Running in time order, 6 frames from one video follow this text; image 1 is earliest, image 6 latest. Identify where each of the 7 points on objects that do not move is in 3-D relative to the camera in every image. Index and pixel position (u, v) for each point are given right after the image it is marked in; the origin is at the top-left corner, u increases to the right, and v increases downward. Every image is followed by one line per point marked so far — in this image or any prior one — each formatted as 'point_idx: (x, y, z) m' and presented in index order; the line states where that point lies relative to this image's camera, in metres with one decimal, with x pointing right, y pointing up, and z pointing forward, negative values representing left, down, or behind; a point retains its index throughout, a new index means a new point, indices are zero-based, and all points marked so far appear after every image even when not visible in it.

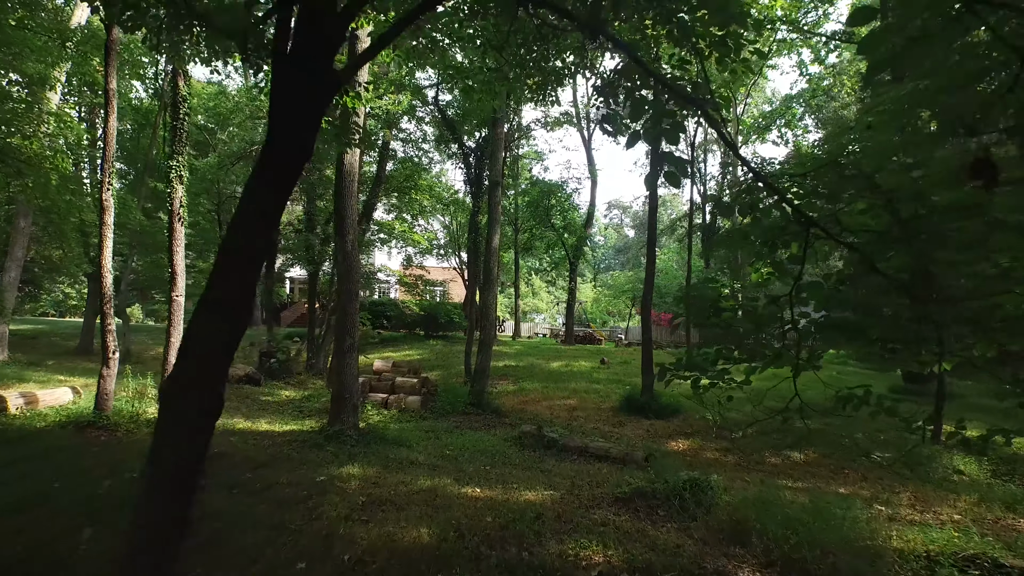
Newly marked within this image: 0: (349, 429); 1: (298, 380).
0: (-1.8, -1.6, +7.4) m
1: (-4.4, -1.9, +14.0) m
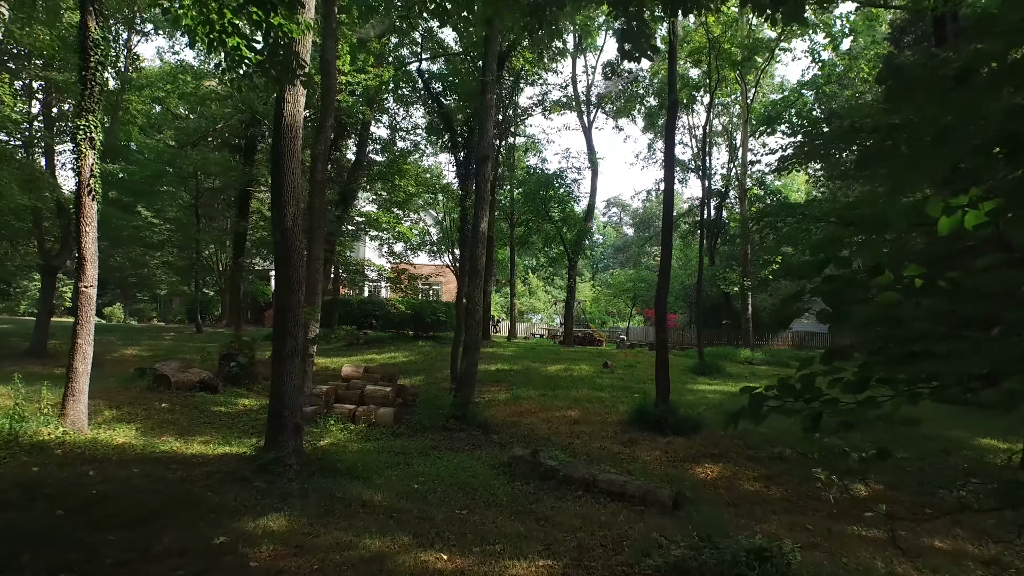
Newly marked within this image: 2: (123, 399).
0: (-1.9, -1.4, +5.8) m
1: (-4.6, -1.8, +12.4) m
2: (-5.7, -1.6, +9.8) m
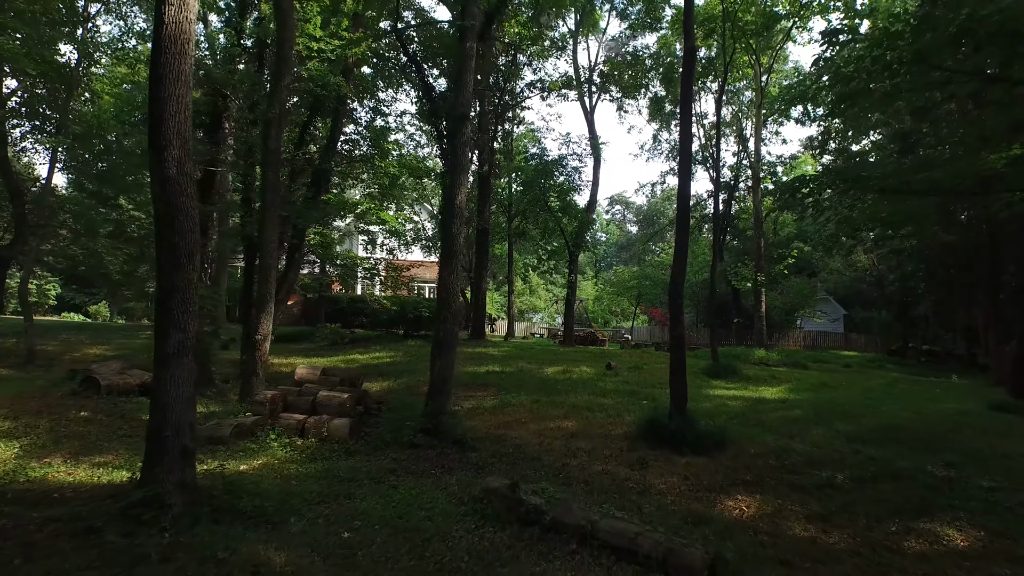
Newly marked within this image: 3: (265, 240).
0: (-2.1, -1.3, +4.2) m
1: (-4.7, -1.6, +10.8) m
2: (-5.9, -1.5, +8.3) m
3: (-3.4, +0.7, +9.3) m
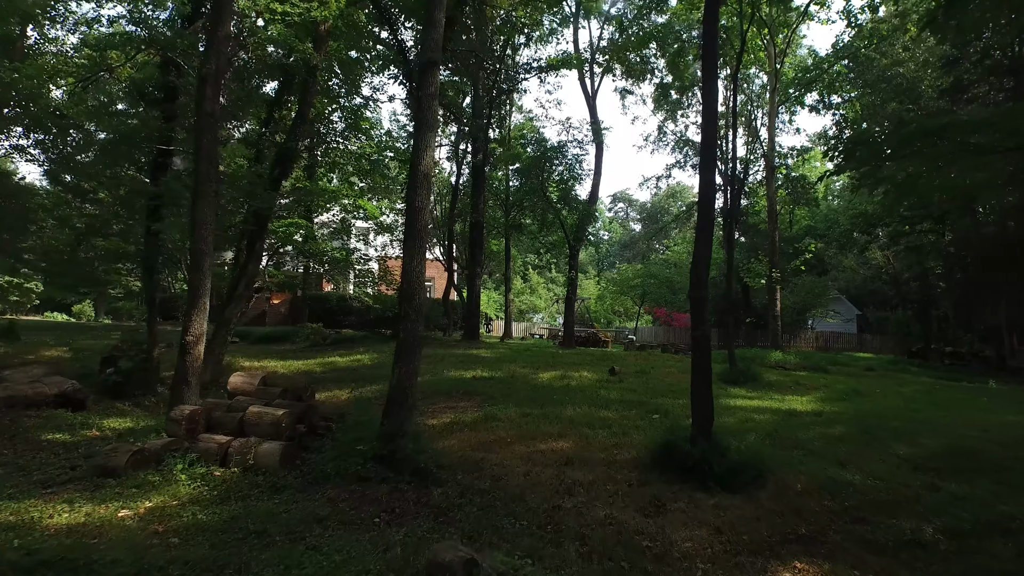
0: (-2.3, -1.2, +2.6) m
1: (-4.9, -1.5, +9.2) m
2: (-6.1, -1.4, +6.7) m
3: (-3.6, +0.8, +7.7) m
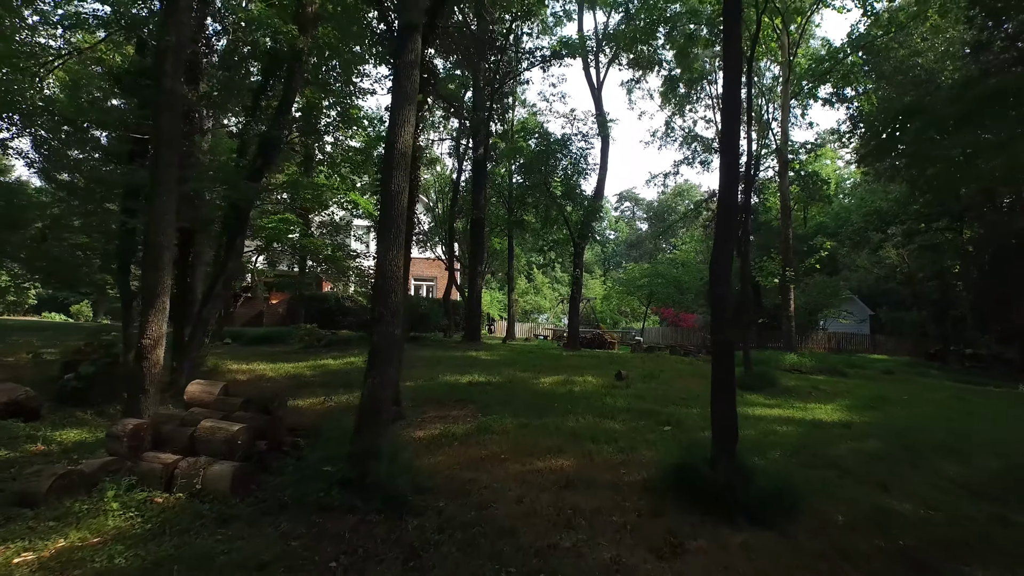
0: (-2.4, -1.1, +1.8) m
1: (-5.0, -1.5, +8.5) m
2: (-6.1, -1.3, +5.9) m
3: (-3.6, +0.8, +6.9) m
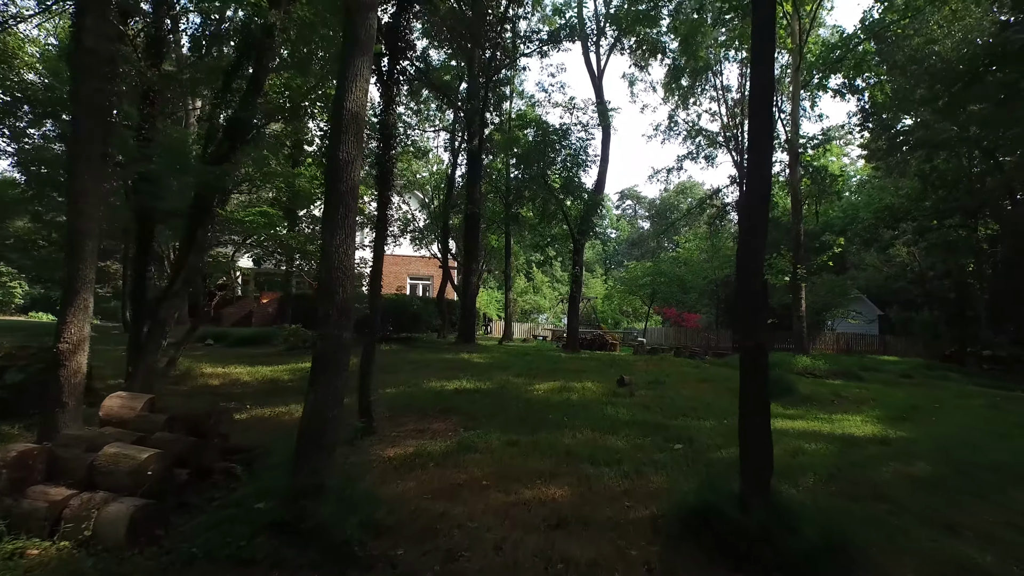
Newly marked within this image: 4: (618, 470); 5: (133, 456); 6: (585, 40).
0: (-2.6, -1.1, +0.8) m
1: (-5.1, -1.5, +7.4) m
2: (-6.3, -1.3, +4.9) m
3: (-3.8, +0.8, +5.9) m
4: (+0.9, -1.5, +5.7) m
5: (-2.4, -1.1, +4.3) m
6: (+2.1, +7.0, +19.0) m
